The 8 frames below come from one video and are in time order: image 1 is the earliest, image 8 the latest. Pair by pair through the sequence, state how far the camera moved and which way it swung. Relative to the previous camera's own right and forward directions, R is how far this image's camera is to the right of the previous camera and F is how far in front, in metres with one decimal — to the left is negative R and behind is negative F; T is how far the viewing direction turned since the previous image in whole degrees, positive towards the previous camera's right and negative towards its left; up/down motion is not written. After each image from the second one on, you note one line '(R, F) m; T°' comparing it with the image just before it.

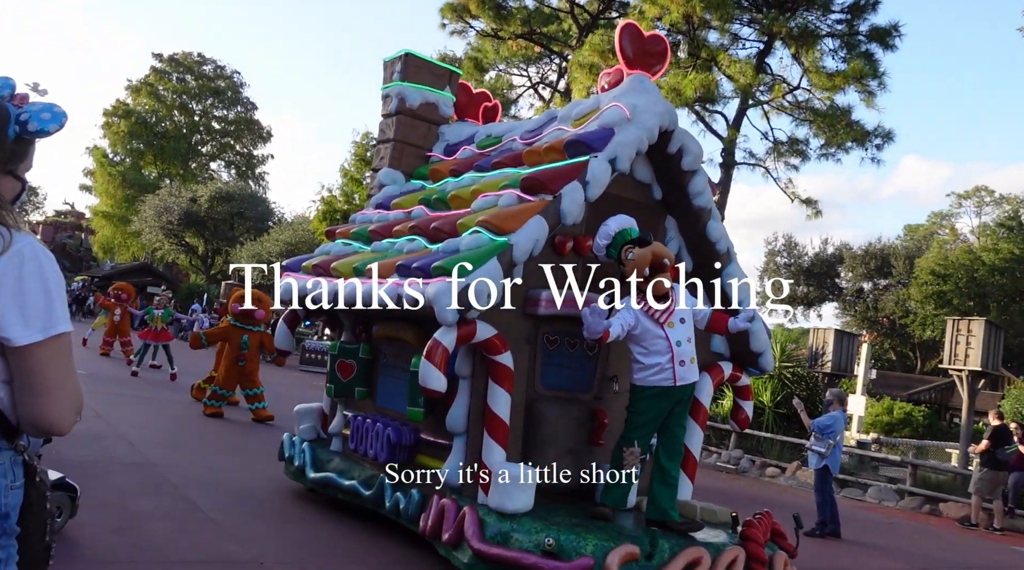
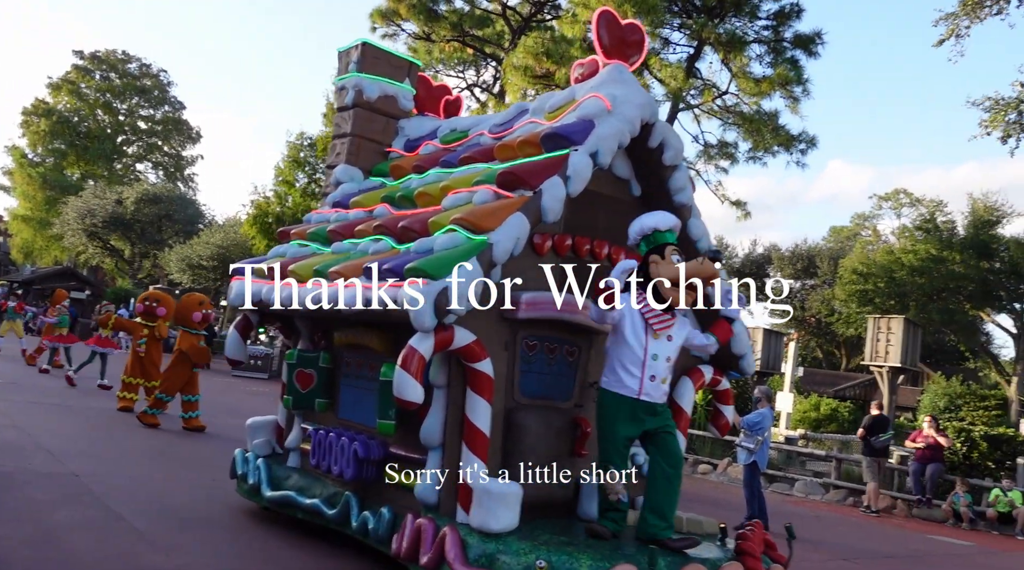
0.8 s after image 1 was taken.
(-0.2, +0.3) m; +4°
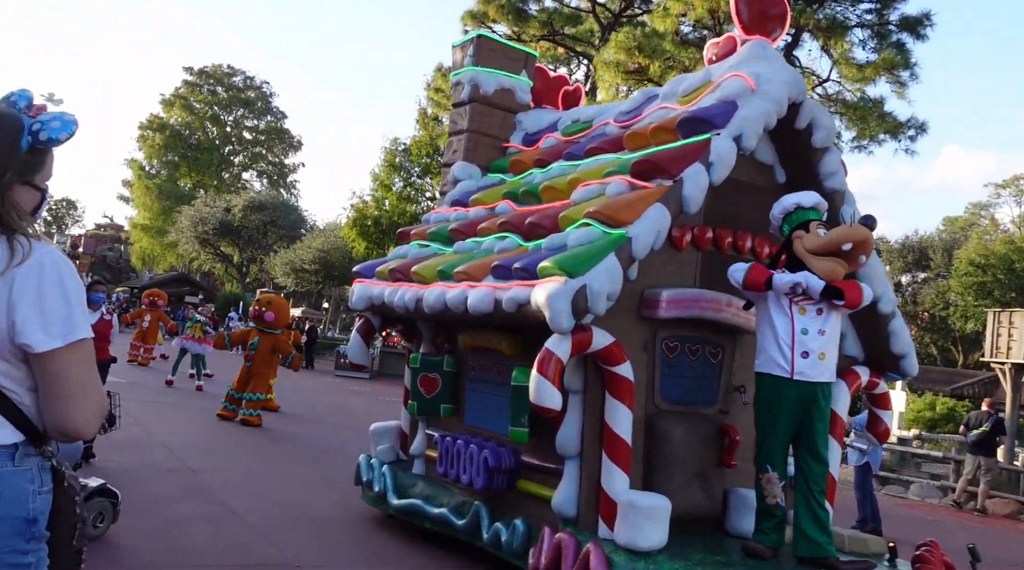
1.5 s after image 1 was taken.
(-0.2, +0.3) m; -6°
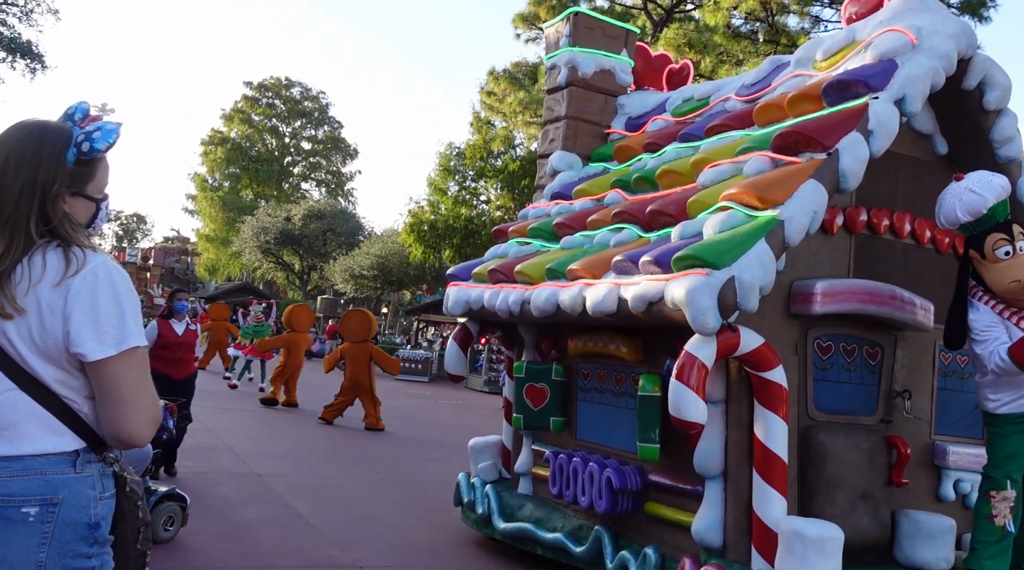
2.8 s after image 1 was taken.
(-0.3, +0.5) m; -4°
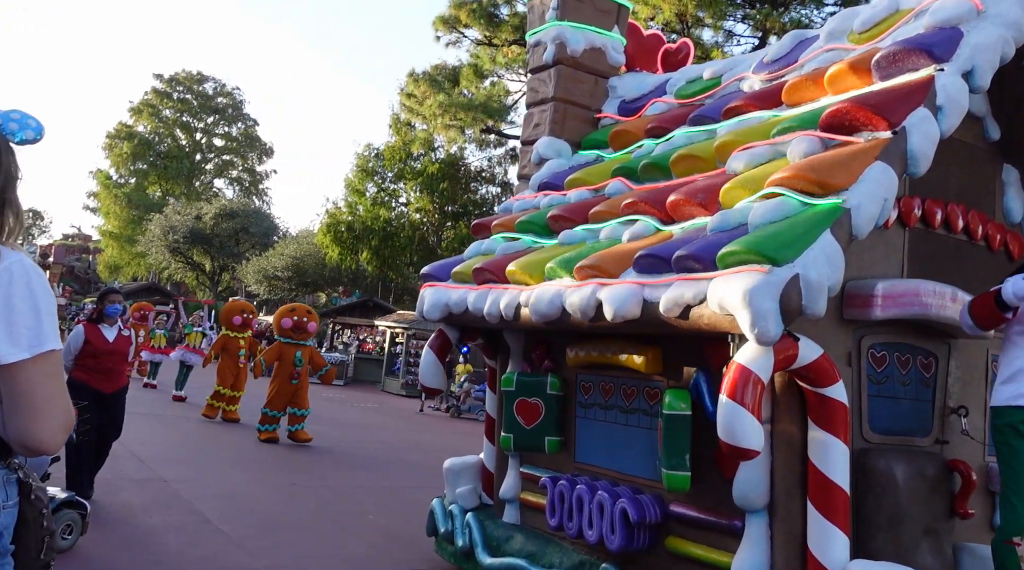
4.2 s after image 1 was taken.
(-0.4, +0.7) m; +6°
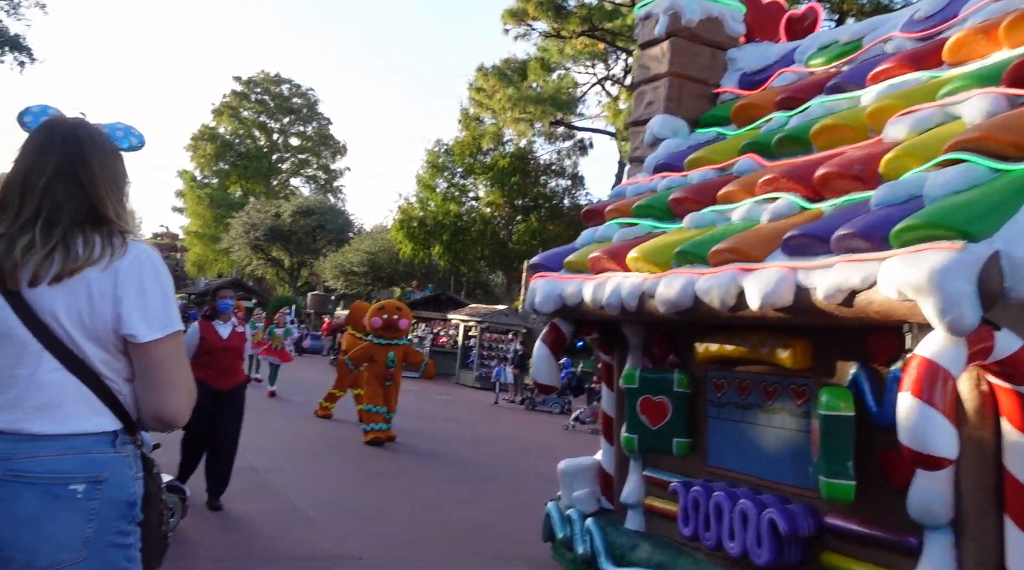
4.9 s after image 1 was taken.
(-0.2, +0.3) m; -5°
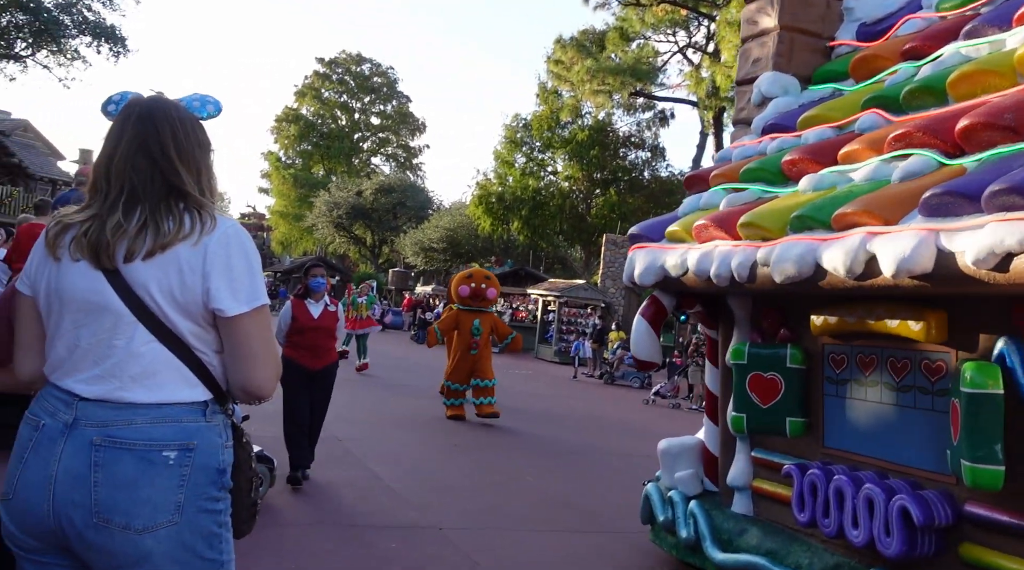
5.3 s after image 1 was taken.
(-0.1, +0.2) m; -5°
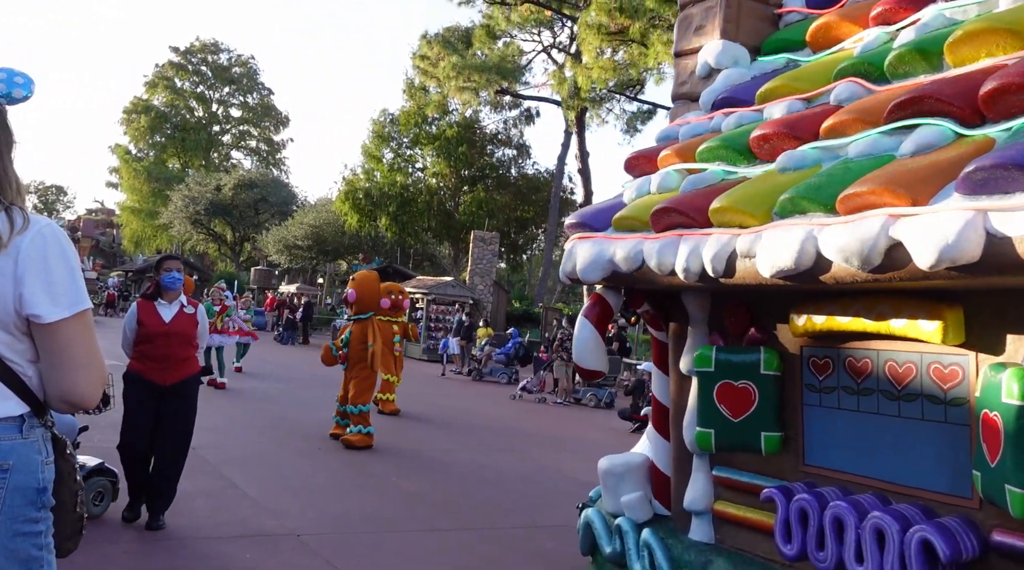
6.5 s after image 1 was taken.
(-0.2, +0.7) m; +9°
